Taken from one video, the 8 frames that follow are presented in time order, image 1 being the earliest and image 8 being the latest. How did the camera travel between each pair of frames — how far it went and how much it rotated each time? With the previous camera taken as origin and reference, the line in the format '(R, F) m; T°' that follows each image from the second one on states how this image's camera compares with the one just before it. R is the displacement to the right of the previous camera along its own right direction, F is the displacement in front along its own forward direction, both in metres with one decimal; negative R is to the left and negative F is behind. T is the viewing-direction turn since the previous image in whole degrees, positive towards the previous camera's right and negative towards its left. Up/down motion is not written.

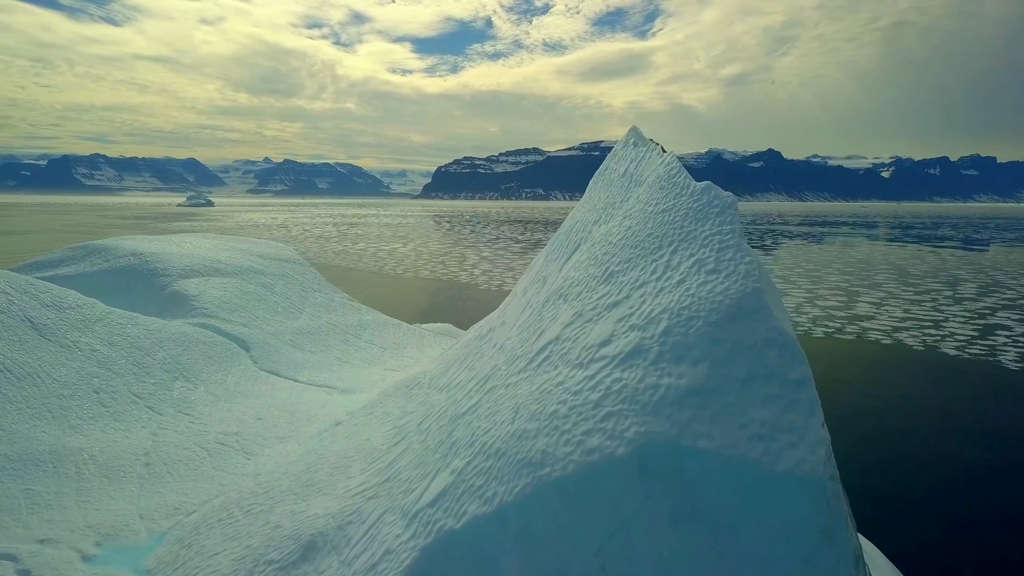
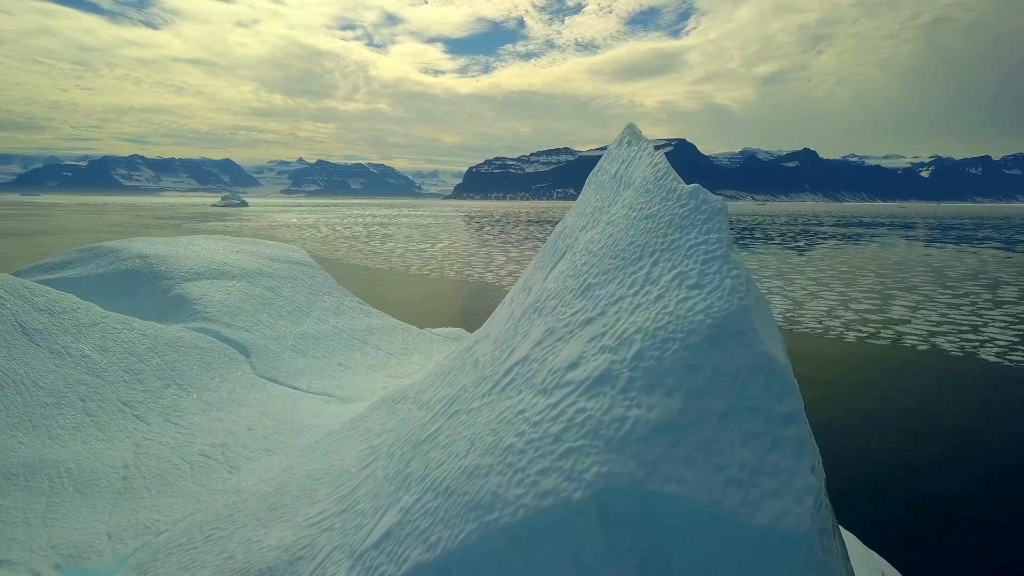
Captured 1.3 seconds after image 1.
(+0.4, +0.4) m; -2°
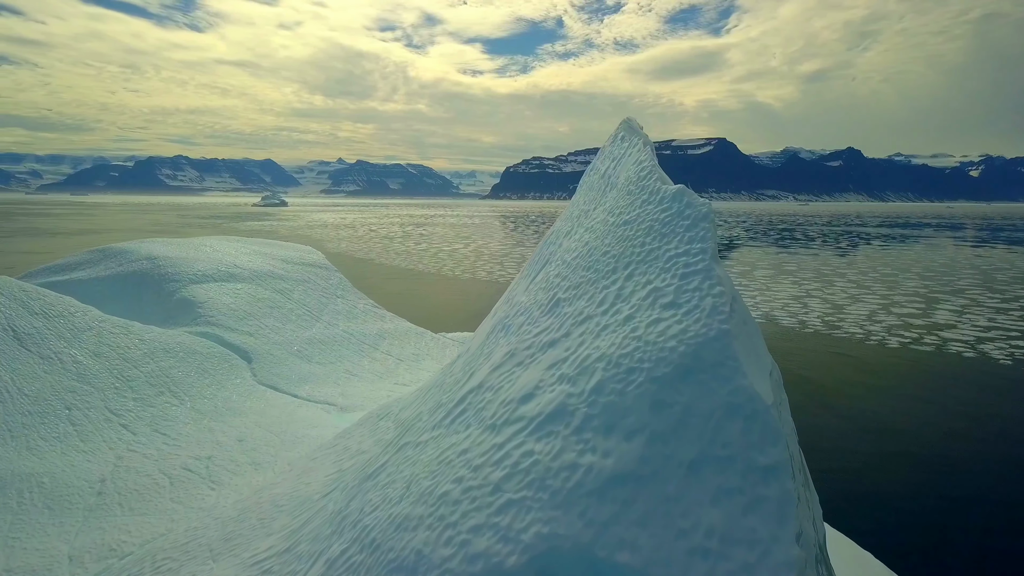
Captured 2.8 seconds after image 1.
(+0.5, +0.5) m; -3°
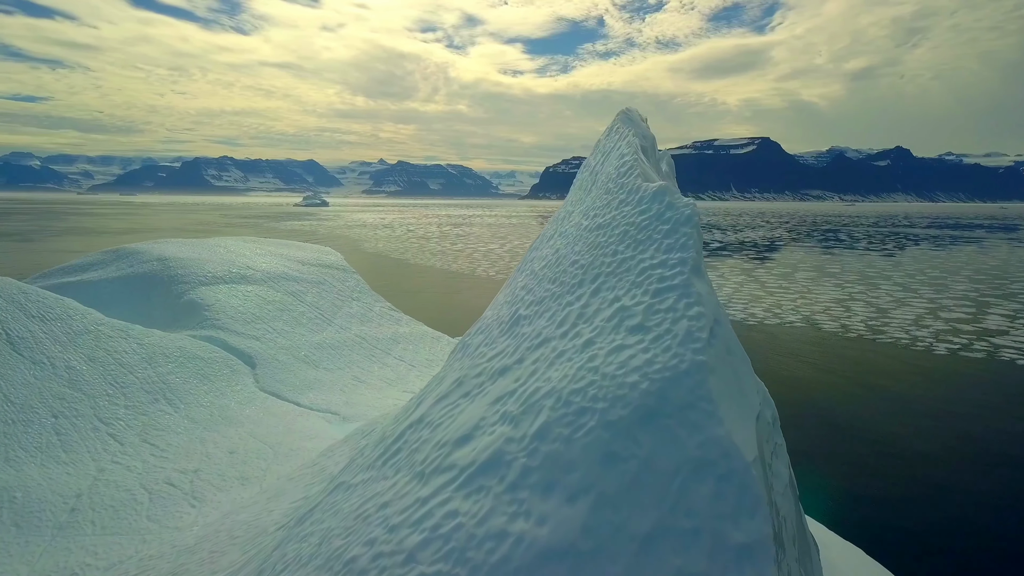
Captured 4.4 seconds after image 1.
(+0.5, +0.5) m; -3°
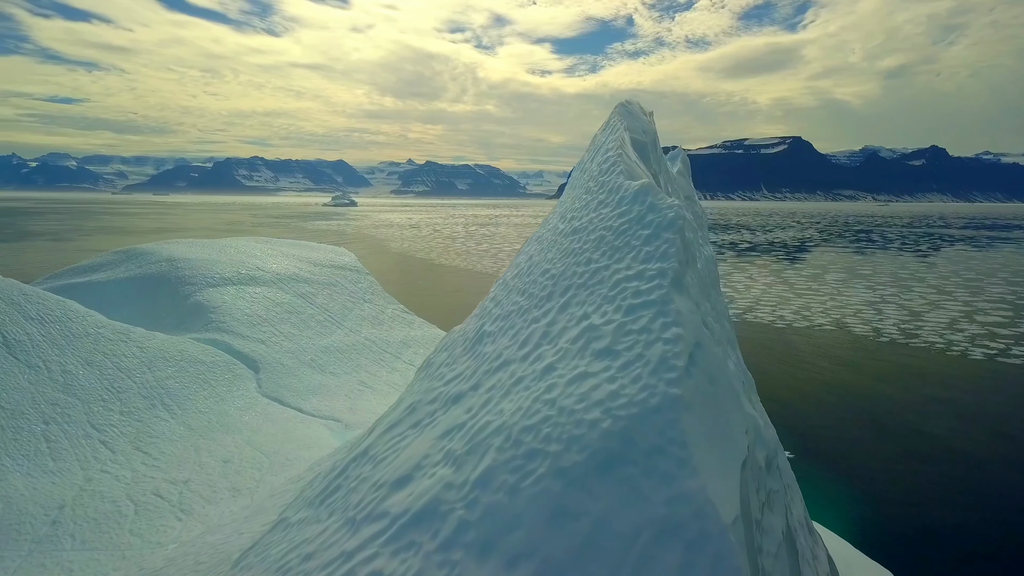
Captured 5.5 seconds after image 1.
(+0.3, +0.4) m; -2°
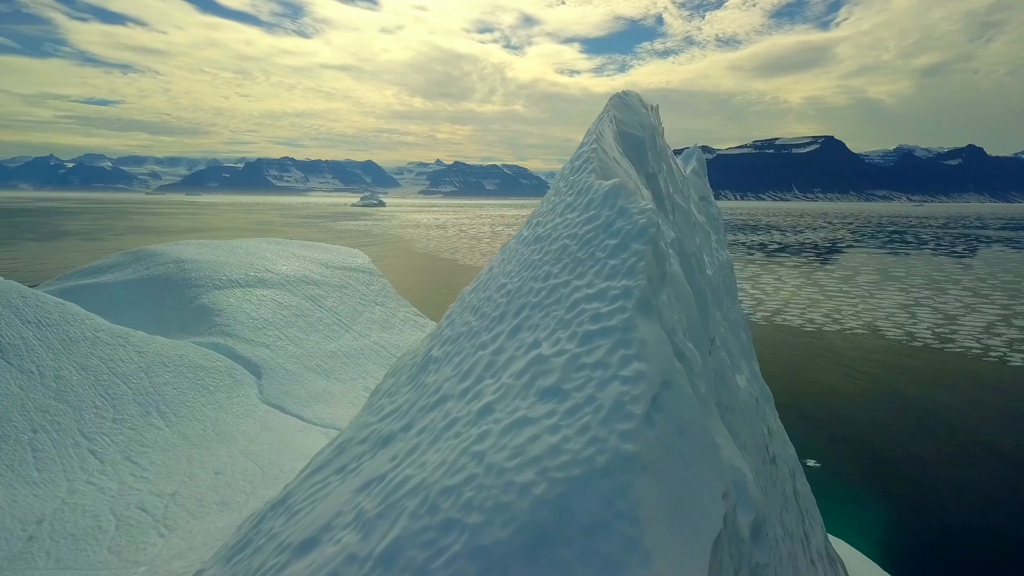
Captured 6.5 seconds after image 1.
(+0.3, +0.4) m; -2°
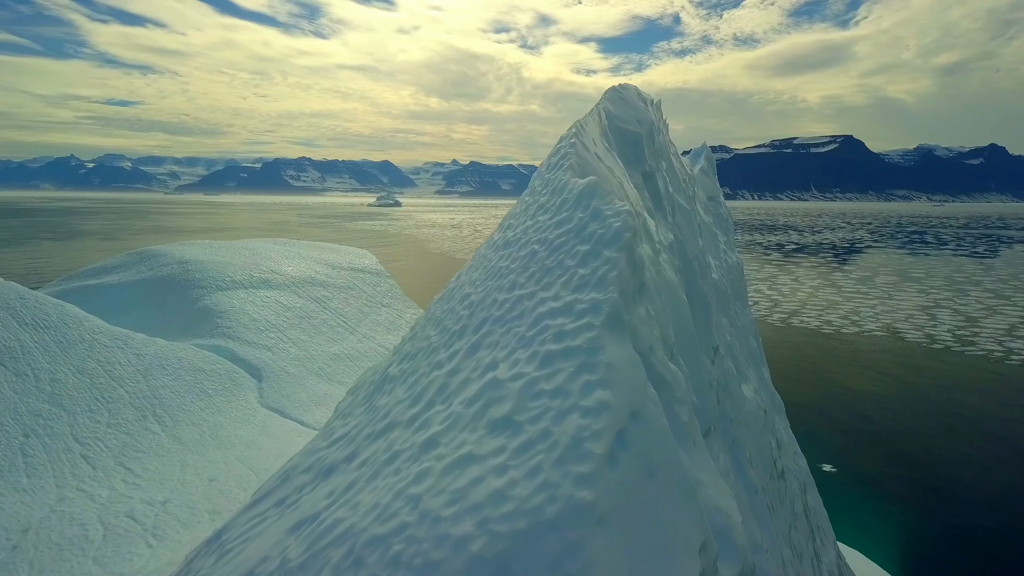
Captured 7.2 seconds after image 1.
(+0.2, +0.3) m; -1°
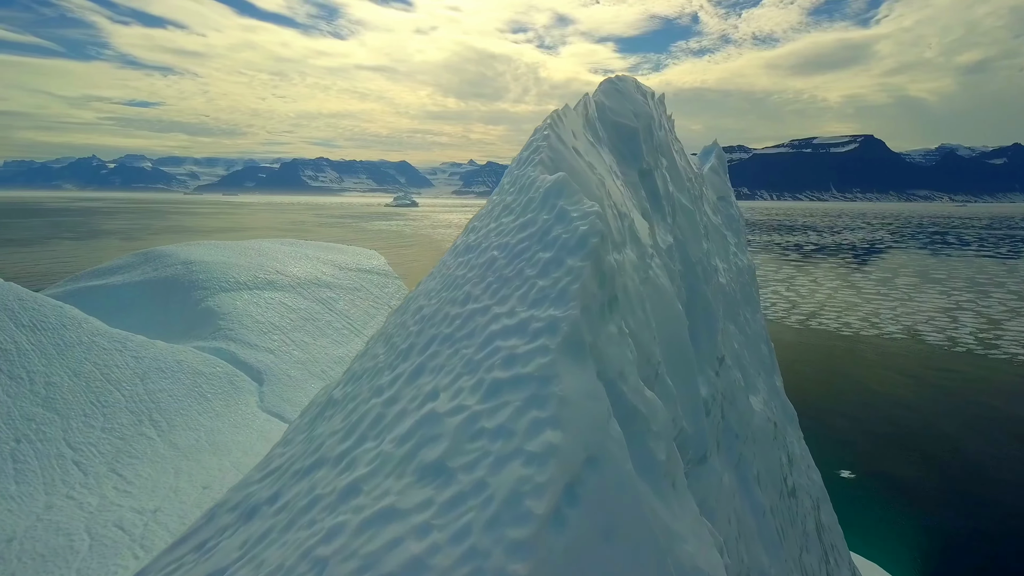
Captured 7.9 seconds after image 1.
(+0.2, +0.3) m; -1°
